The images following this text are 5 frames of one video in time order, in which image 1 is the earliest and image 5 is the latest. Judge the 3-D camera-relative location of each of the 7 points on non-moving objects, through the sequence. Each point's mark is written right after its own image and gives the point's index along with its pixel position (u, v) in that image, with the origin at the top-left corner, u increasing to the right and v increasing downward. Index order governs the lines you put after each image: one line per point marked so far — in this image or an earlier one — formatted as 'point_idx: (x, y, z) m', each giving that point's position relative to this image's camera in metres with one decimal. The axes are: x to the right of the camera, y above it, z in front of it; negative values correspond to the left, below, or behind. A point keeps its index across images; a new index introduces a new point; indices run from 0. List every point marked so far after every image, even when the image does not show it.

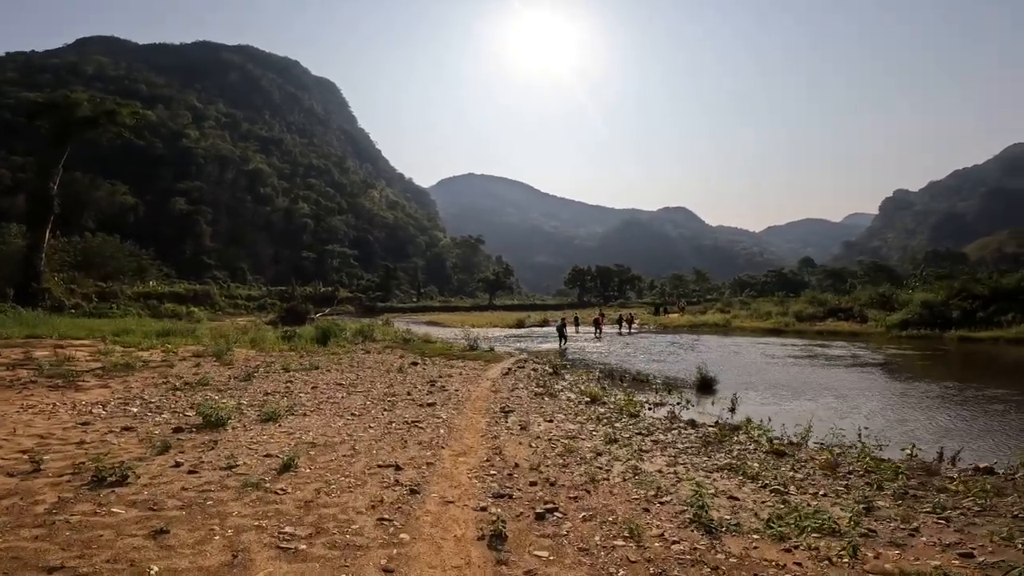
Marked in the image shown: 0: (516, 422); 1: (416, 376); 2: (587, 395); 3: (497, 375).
0: (+0.1, -2.4, +10.9) m
1: (-2.7, -2.4, +16.3) m
2: (+1.9, -2.7, +14.9) m
3: (-0.4, -2.5, +17.4) m
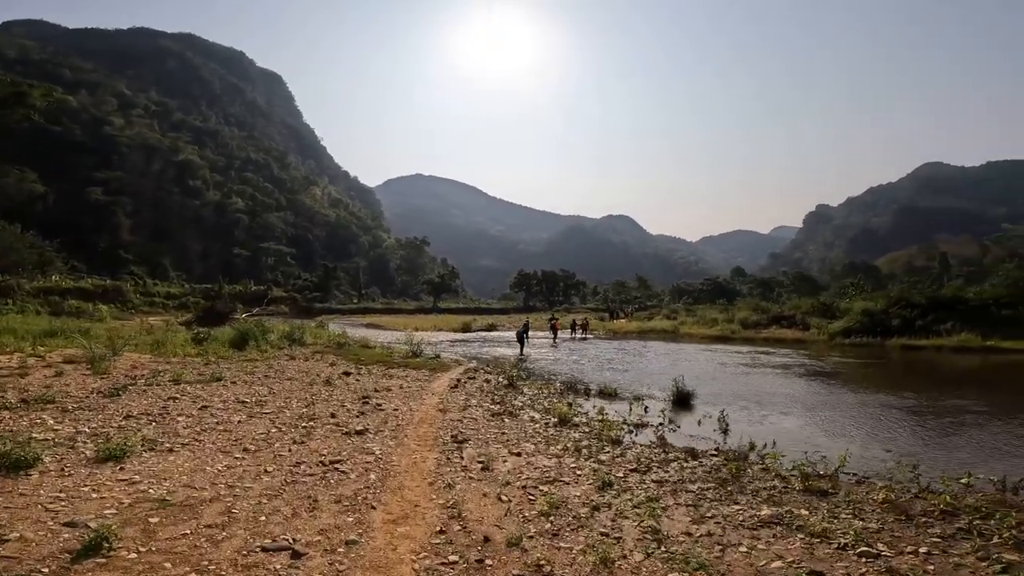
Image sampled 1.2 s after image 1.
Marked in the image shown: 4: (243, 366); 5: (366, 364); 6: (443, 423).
0: (-0.5, -2.3, +8.4) m
1: (-3.8, -2.2, +13.5) m
2: (+0.9, -2.6, +12.4) m
3: (-1.7, -2.5, +14.8) m
4: (-7.7, -2.2, +17.2) m
5: (-4.7, -2.4, +19.3) m
6: (-1.2, -2.4, +10.6) m
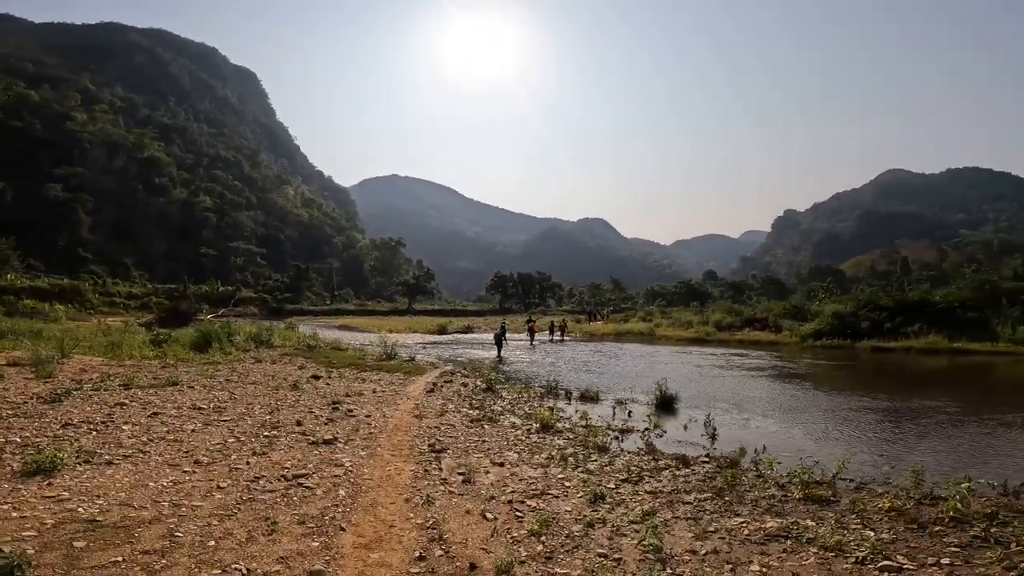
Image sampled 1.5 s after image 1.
0: (-0.7, -2.3, +7.7) m
1: (-4.2, -2.2, +12.7) m
2: (+0.5, -2.6, +11.8) m
3: (-2.2, -2.4, +14.1) m
4: (-8.3, -2.2, +16.3) m
5: (-5.4, -2.4, +18.5) m
6: (-1.5, -2.3, +9.9) m
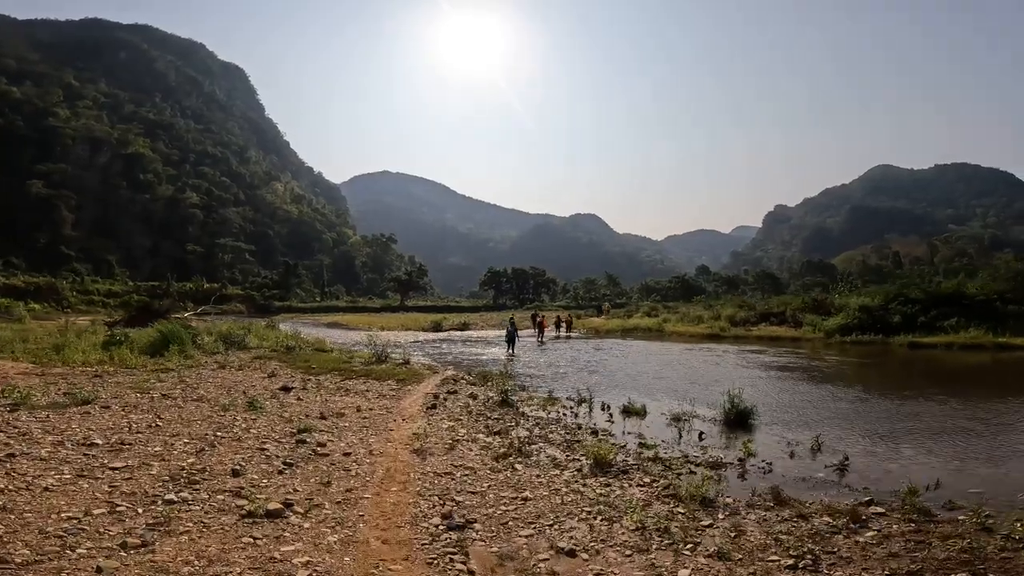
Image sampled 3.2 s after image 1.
0: (-0.1, -2.0, +4.3) m
1: (-3.7, -1.9, +9.2) m
2: (+1.1, -2.3, +8.5) m
3: (-1.6, -2.2, +10.7) m
4: (-7.8, -1.9, +12.8) m
5: (-4.9, -2.1, +15.0) m
6: (-0.9, -2.1, +6.5) m
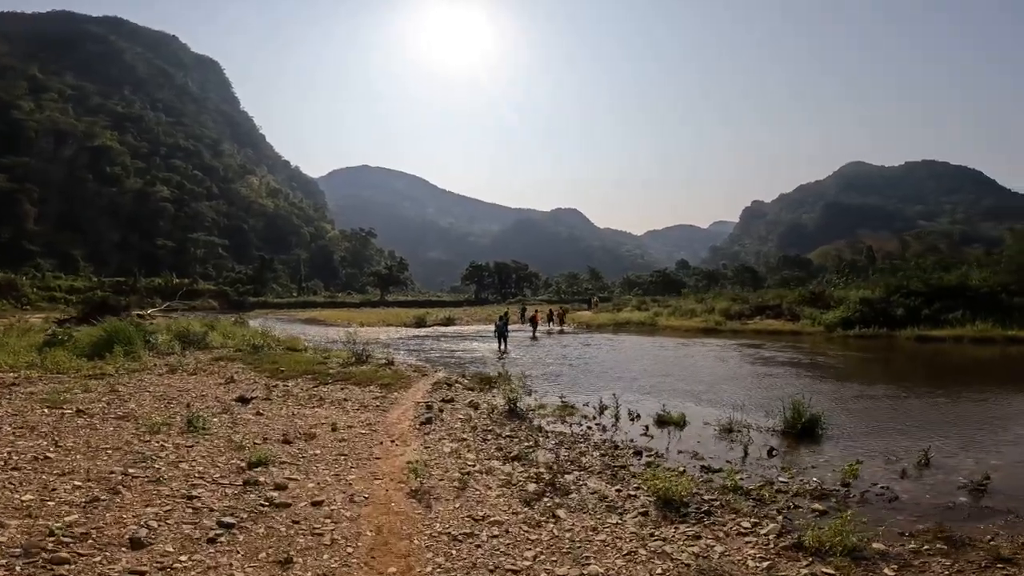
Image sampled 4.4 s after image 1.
0: (+0.4, -1.8, +2.1) m
1: (-3.3, -1.7, +6.9) m
2: (+1.4, -2.1, +6.3) m
3: (-1.3, -1.9, +8.4) m
4: (-7.6, -1.7, +10.3) m
5: (-4.7, -1.9, +12.6) m
6: (-0.5, -1.9, +4.2) m
